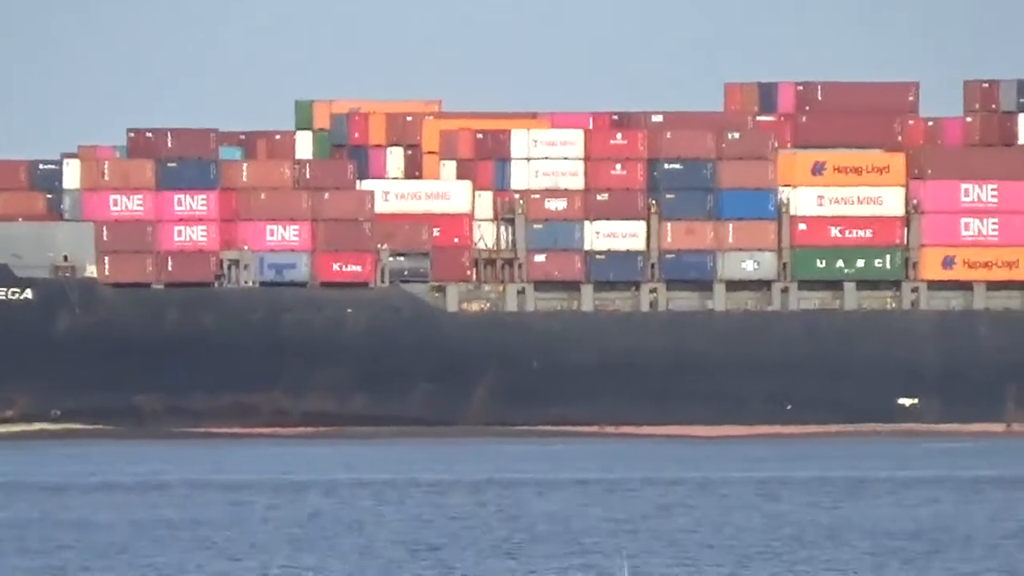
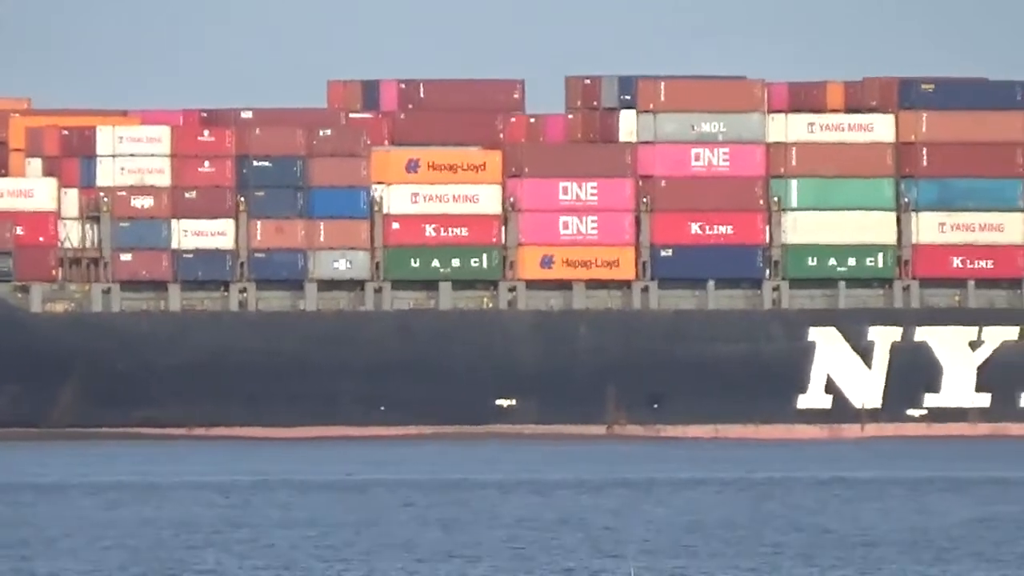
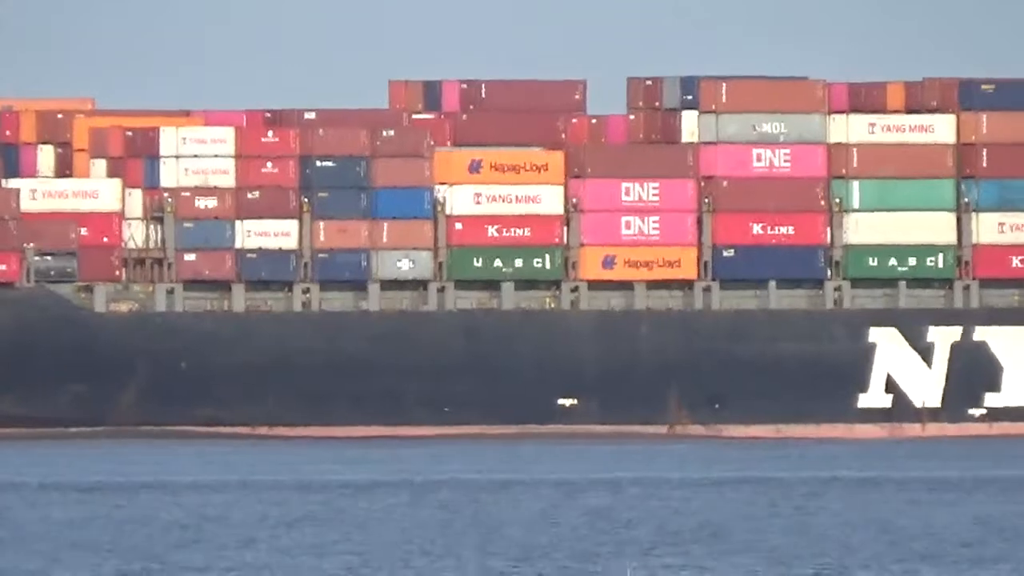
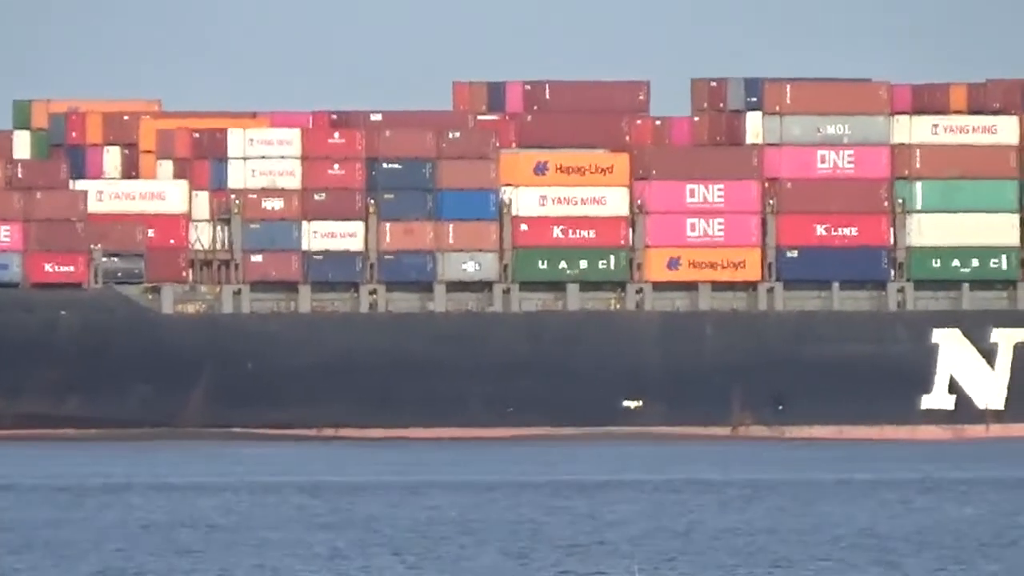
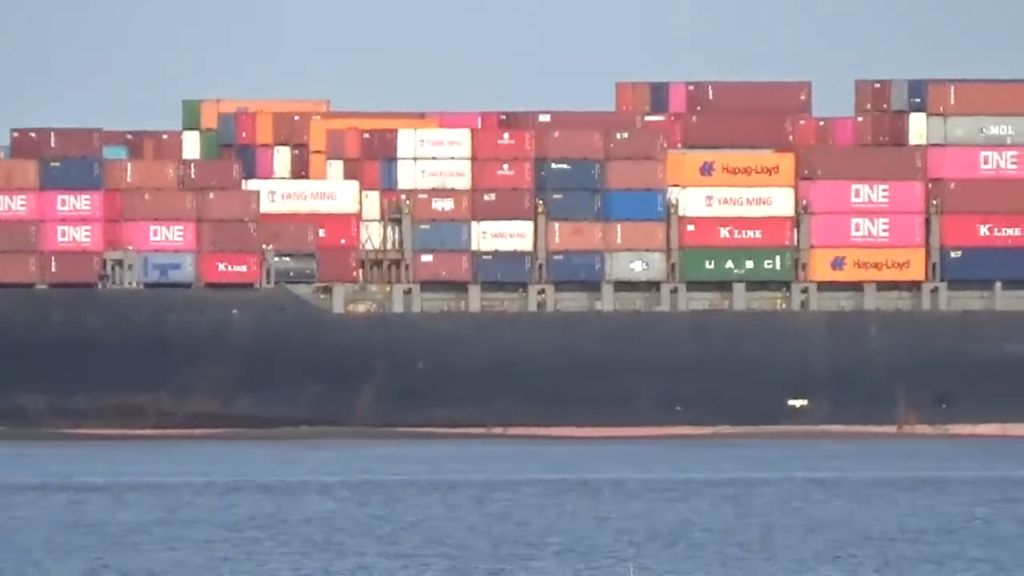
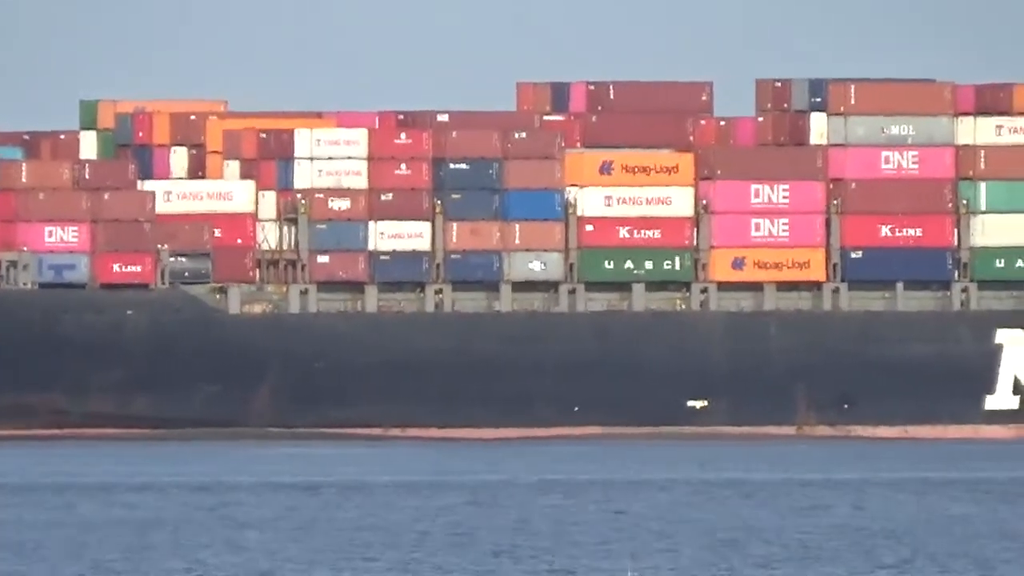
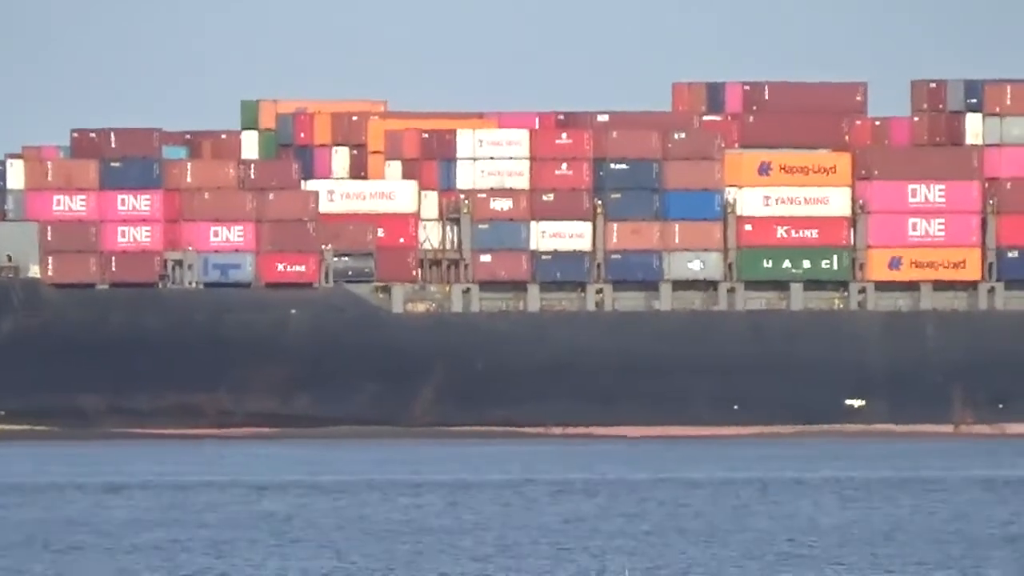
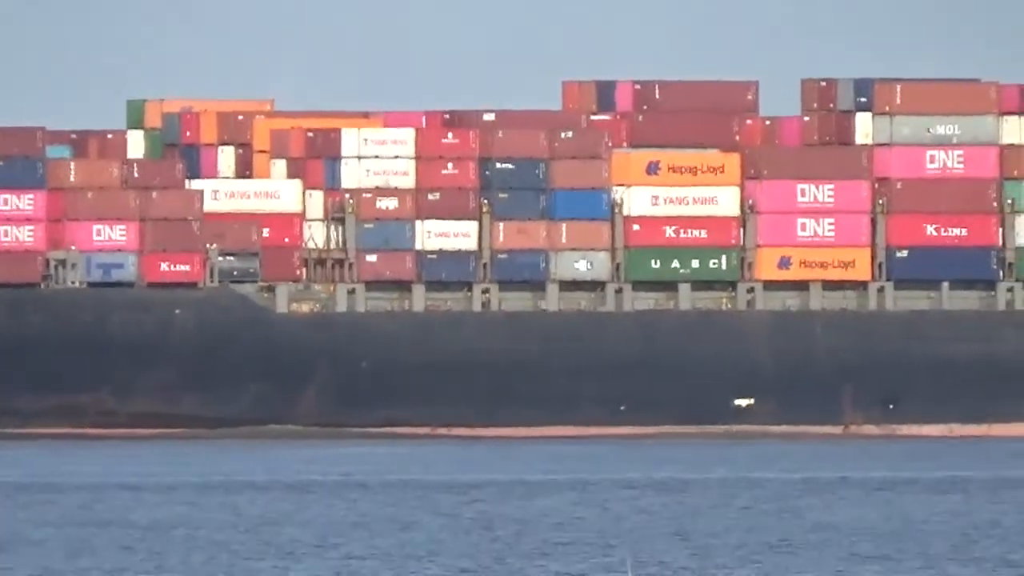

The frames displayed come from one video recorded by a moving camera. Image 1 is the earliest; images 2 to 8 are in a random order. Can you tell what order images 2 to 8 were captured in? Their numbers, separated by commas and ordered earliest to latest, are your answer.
7, 5, 8, 6, 4, 3, 2
